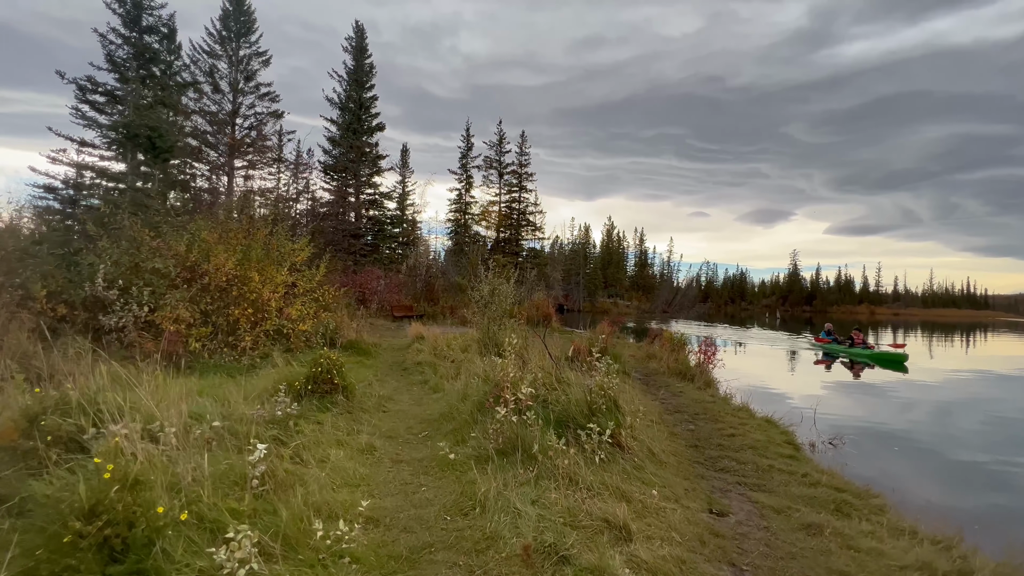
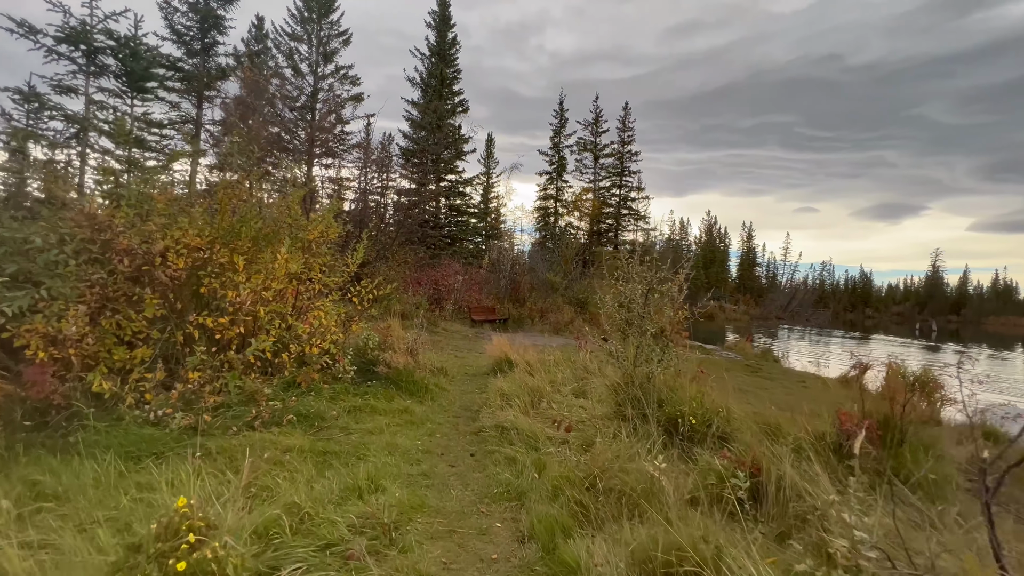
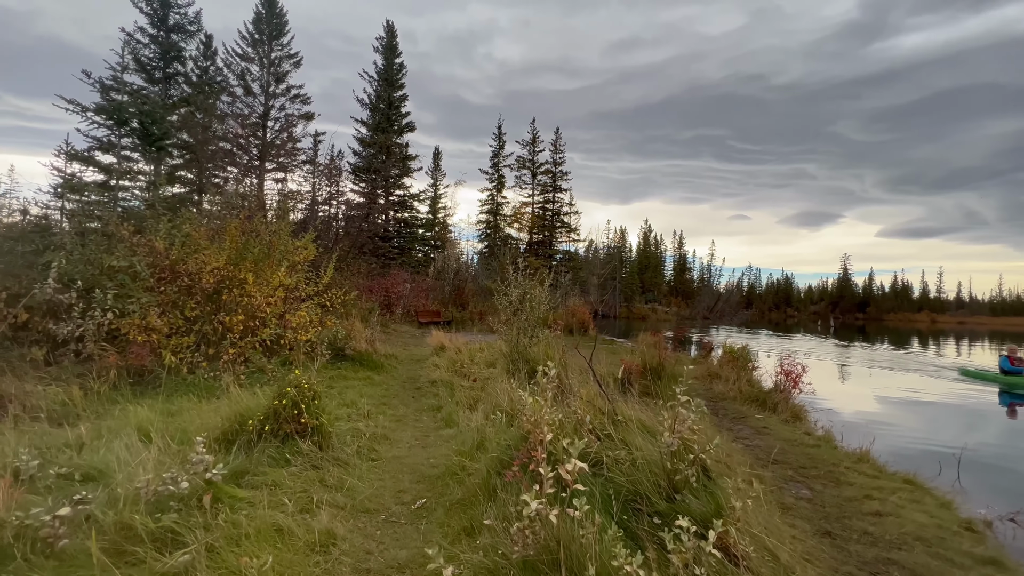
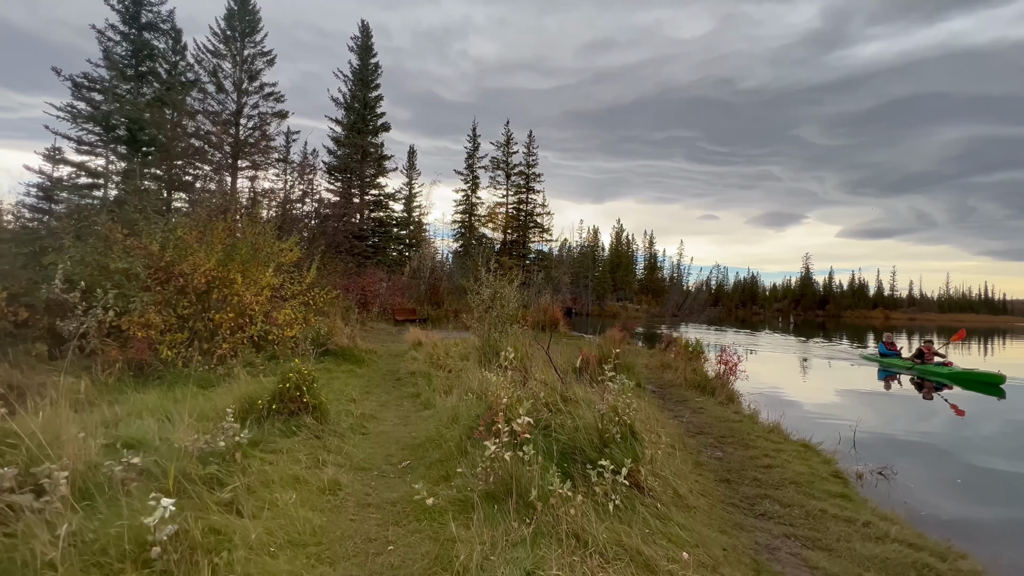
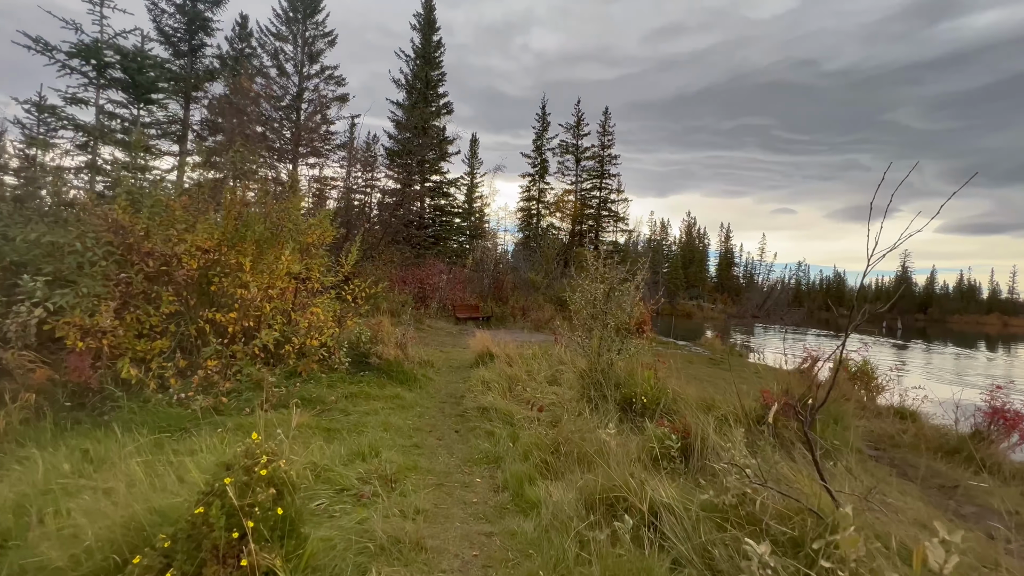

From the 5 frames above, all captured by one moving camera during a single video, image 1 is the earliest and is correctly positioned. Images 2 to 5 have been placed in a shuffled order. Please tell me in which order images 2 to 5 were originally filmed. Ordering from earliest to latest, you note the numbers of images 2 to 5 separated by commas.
4, 3, 5, 2
